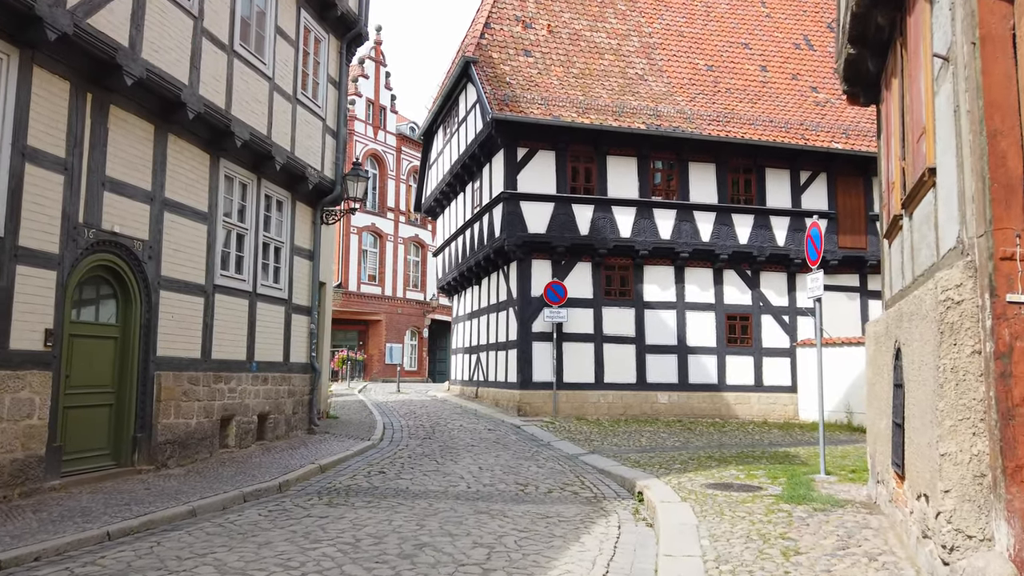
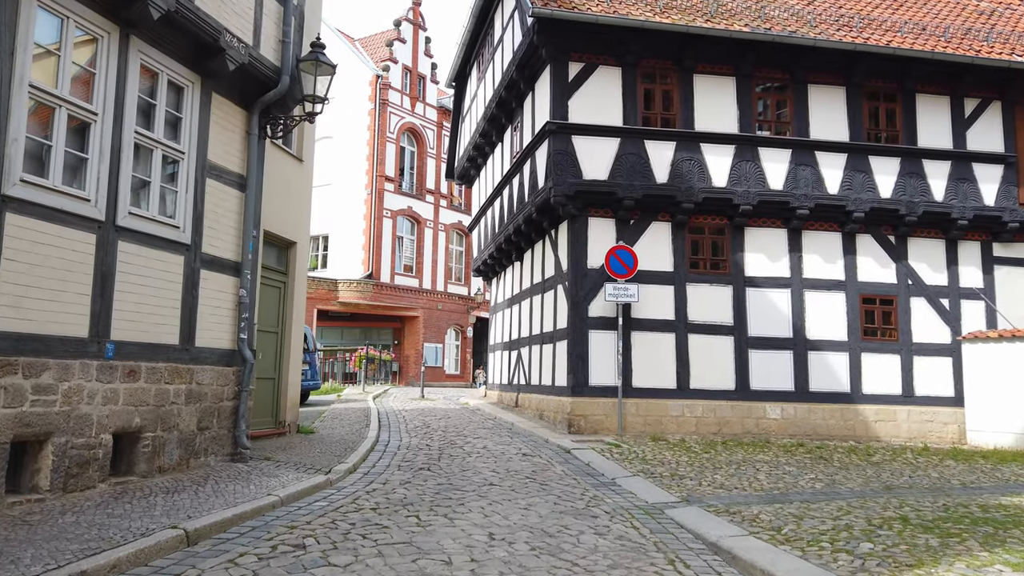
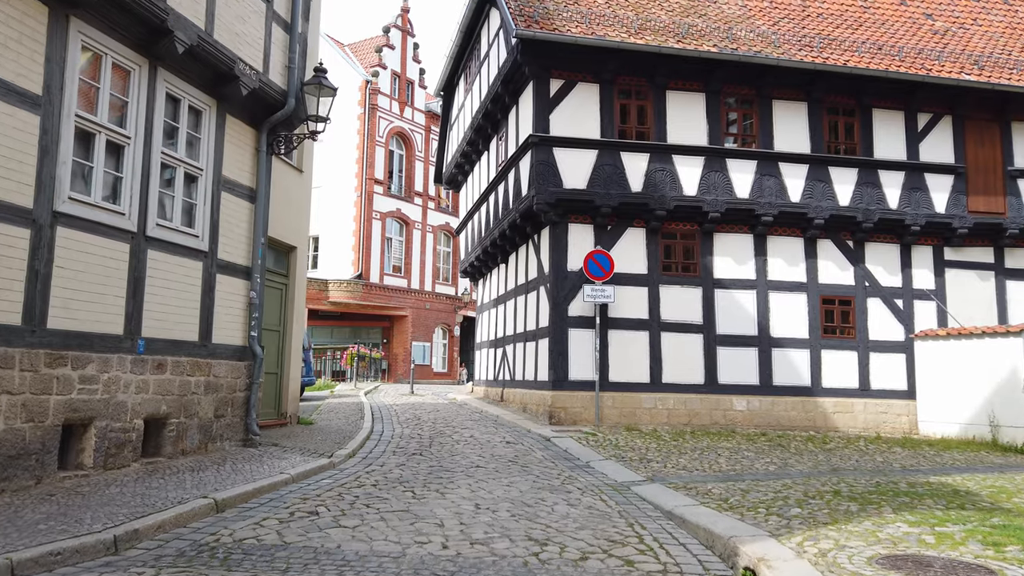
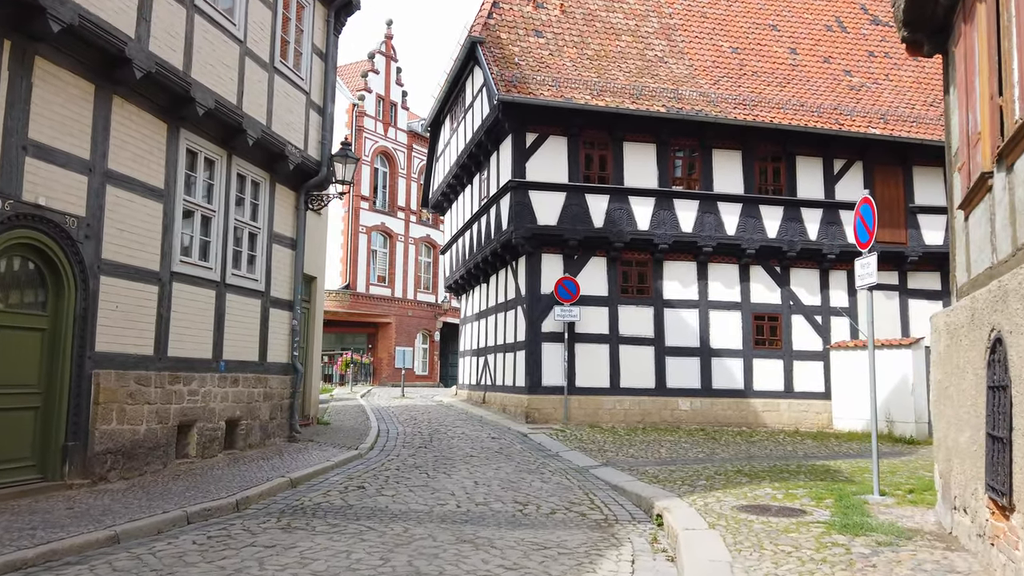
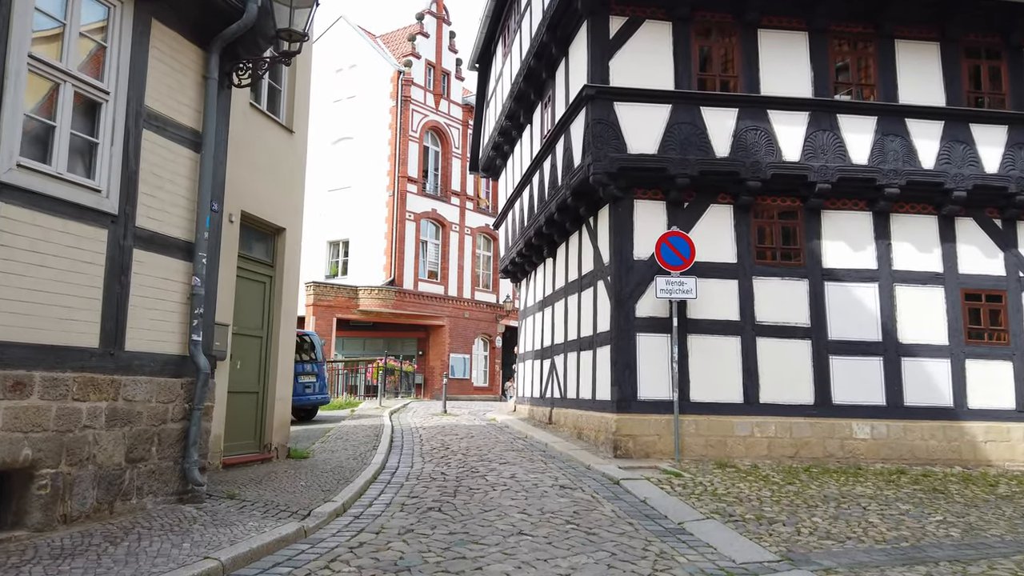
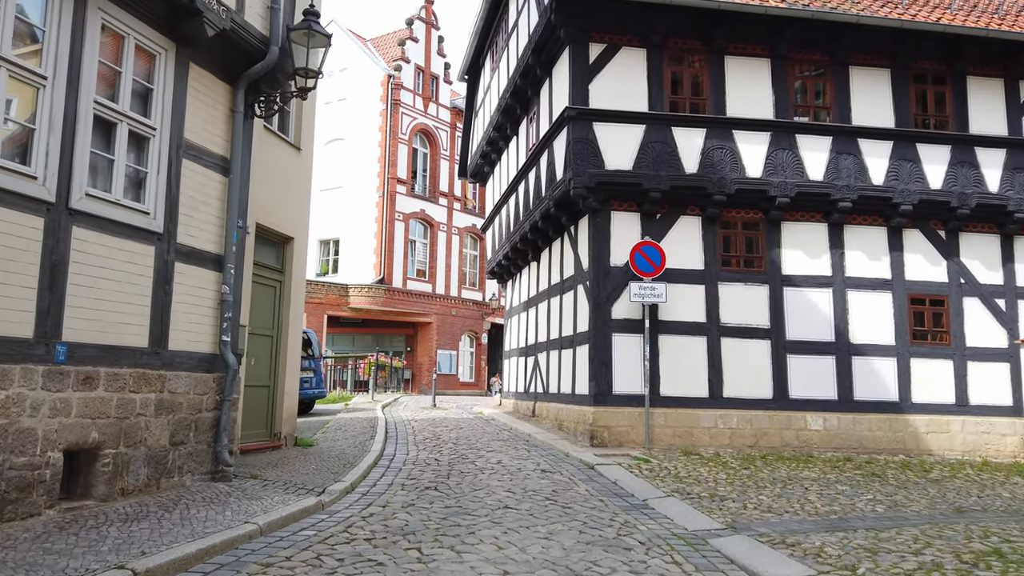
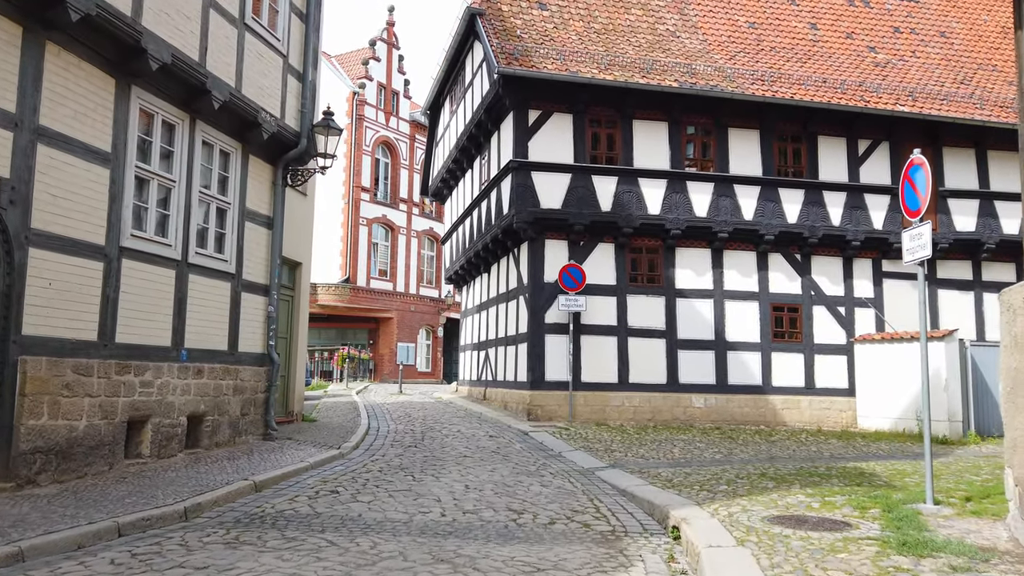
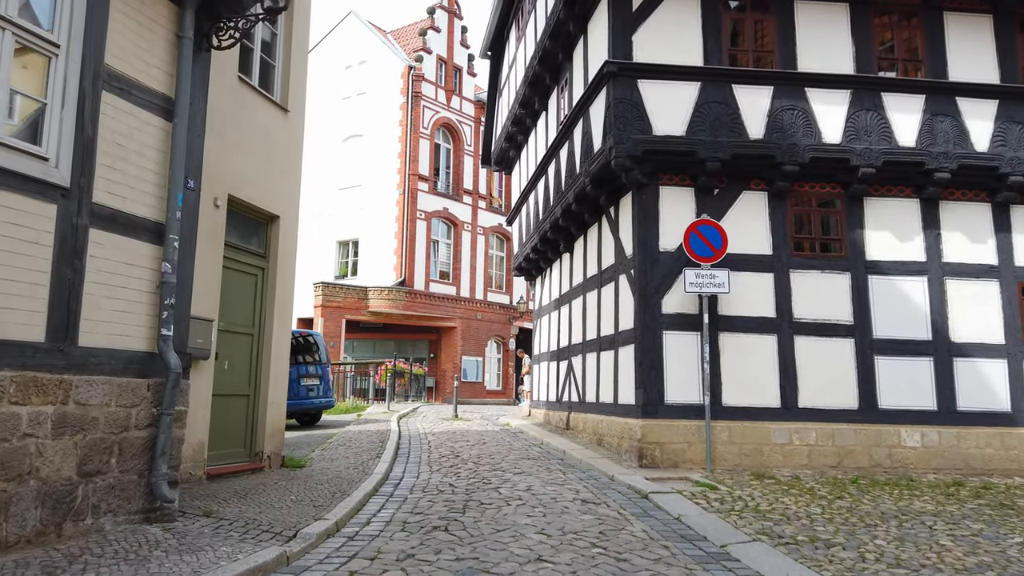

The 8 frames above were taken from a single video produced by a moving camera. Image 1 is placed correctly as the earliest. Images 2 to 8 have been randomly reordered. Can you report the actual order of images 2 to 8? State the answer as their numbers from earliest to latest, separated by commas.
4, 7, 3, 2, 6, 5, 8
